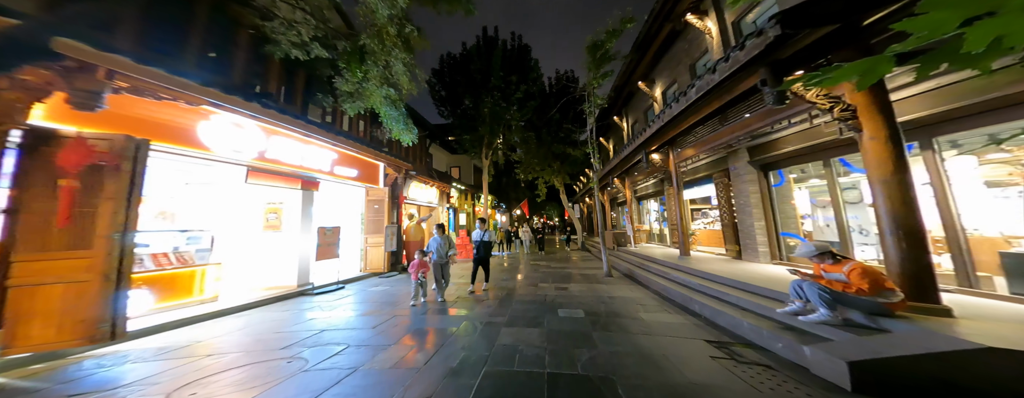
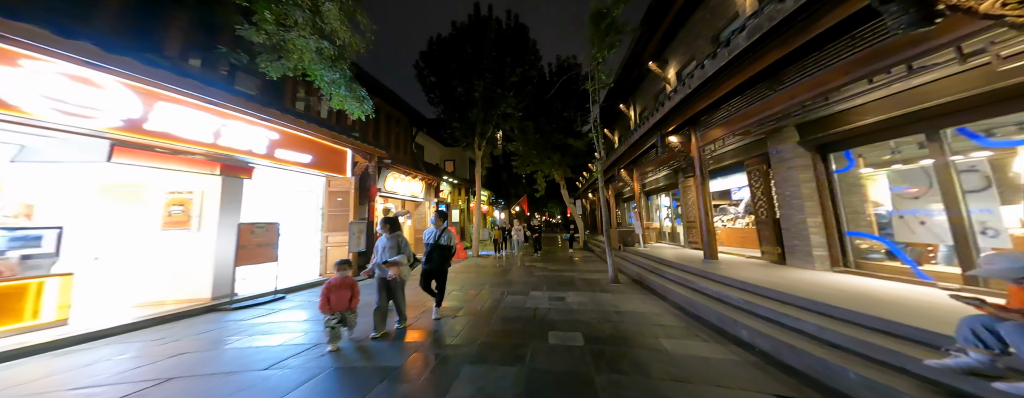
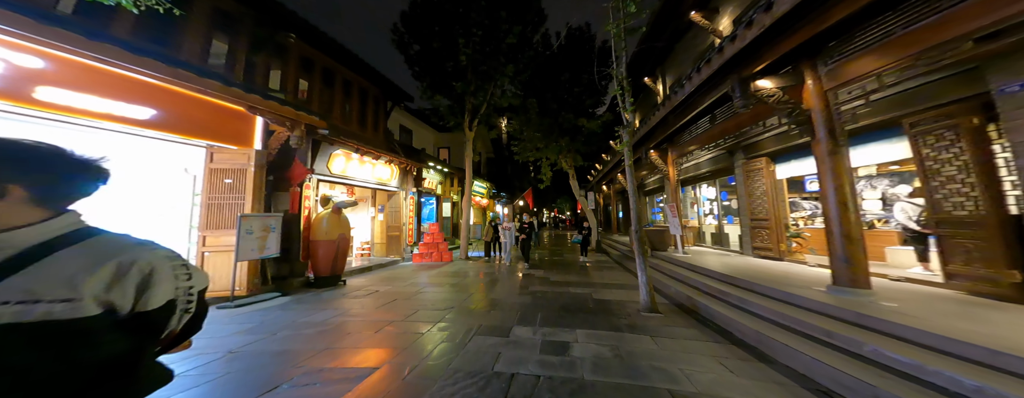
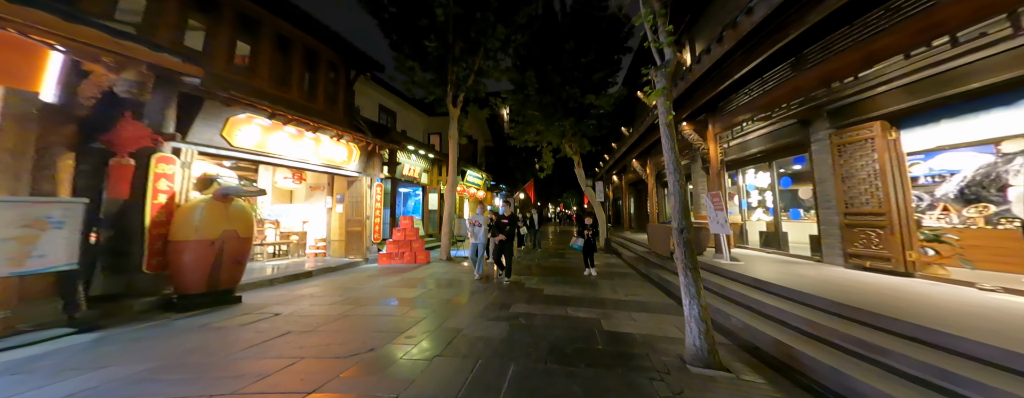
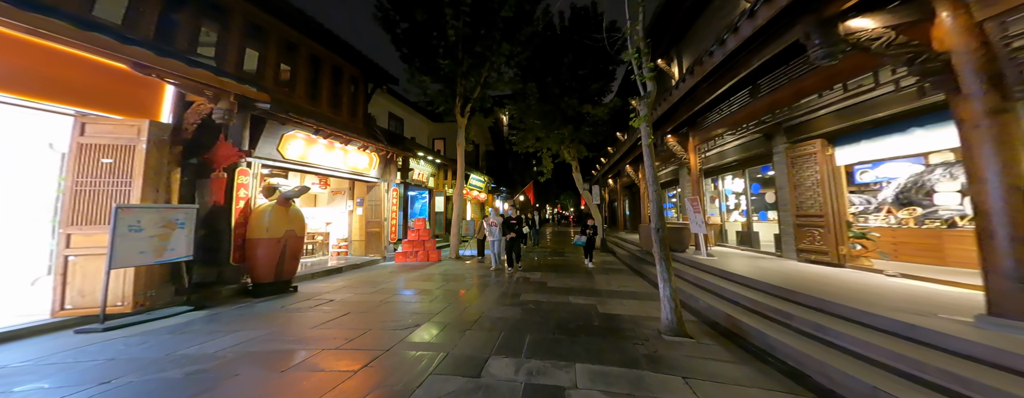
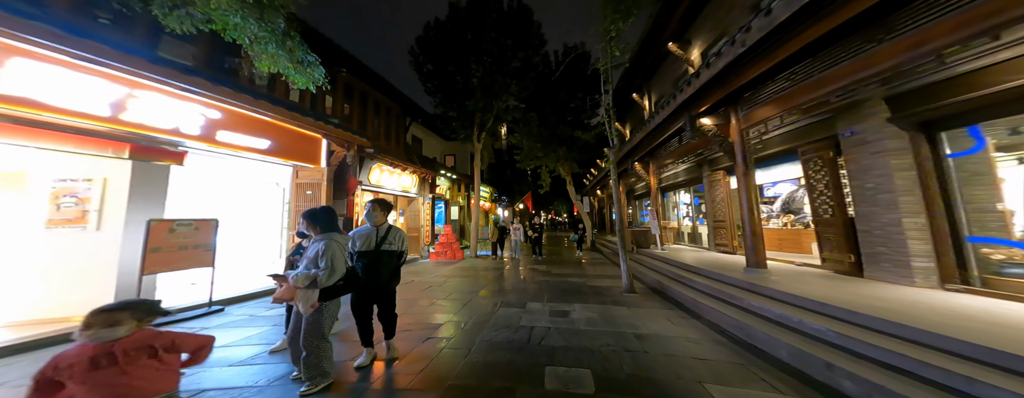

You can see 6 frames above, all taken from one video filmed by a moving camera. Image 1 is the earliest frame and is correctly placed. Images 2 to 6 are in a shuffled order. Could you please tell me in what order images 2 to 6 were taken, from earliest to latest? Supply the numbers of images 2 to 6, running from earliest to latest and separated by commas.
2, 6, 3, 5, 4
